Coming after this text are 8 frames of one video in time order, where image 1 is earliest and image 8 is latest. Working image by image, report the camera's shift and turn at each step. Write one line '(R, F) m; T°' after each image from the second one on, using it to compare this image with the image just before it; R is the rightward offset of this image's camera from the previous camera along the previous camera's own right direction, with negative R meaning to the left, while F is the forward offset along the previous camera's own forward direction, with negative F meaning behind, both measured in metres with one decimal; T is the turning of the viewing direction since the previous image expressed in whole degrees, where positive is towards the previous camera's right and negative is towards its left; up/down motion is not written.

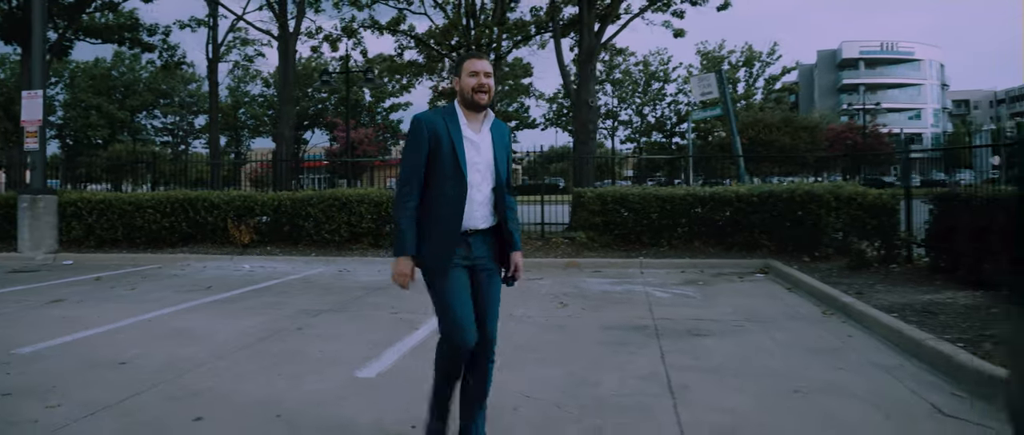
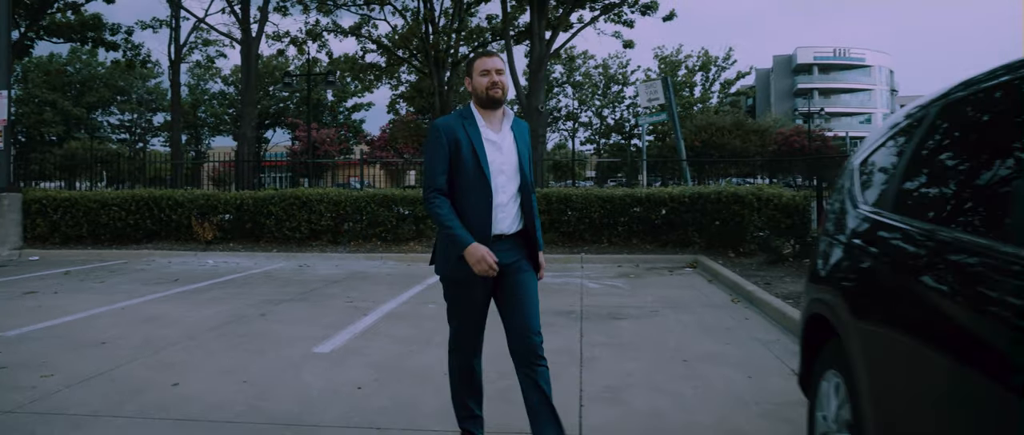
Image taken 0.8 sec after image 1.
(+0.2, -0.7) m; +3°
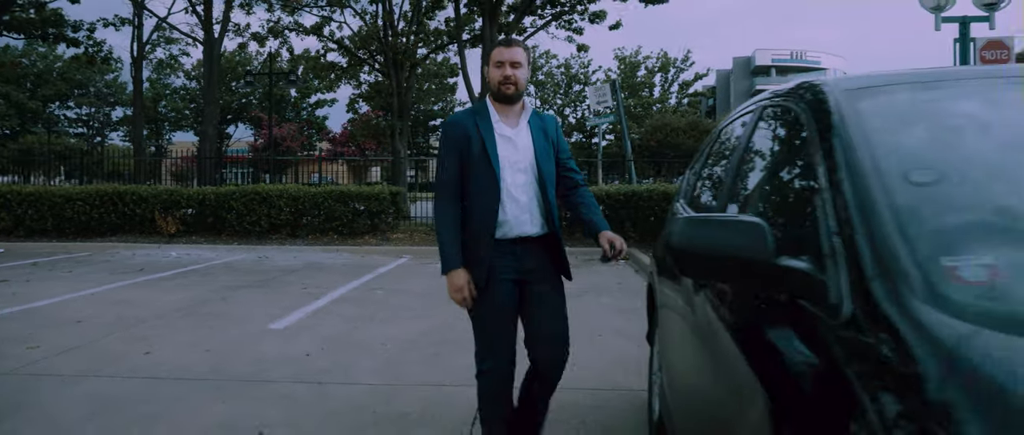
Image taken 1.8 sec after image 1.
(+0.3, -0.8) m; +3°
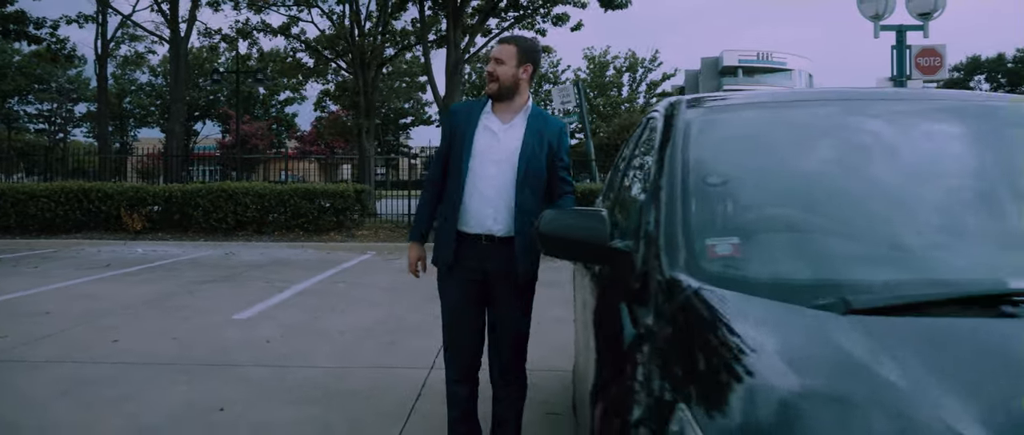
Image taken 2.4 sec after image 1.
(+0.2, -0.4) m; +2°
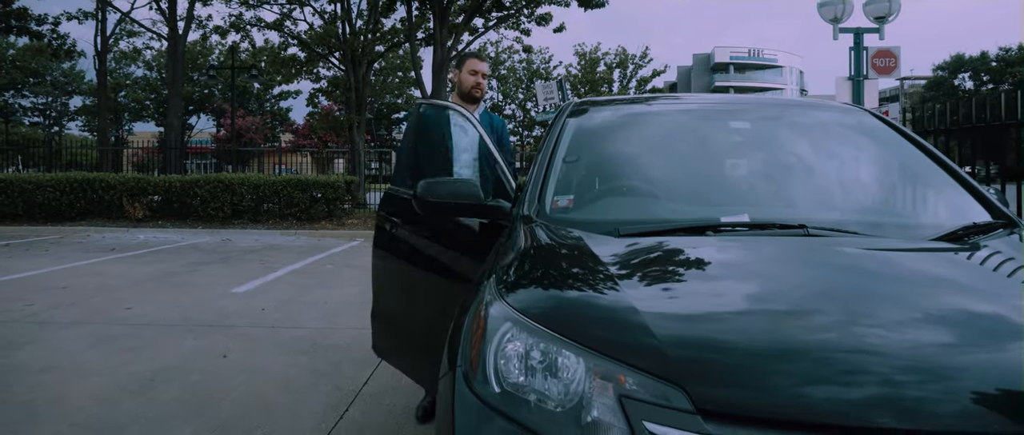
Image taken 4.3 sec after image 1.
(+0.2, -0.8) m; 0°
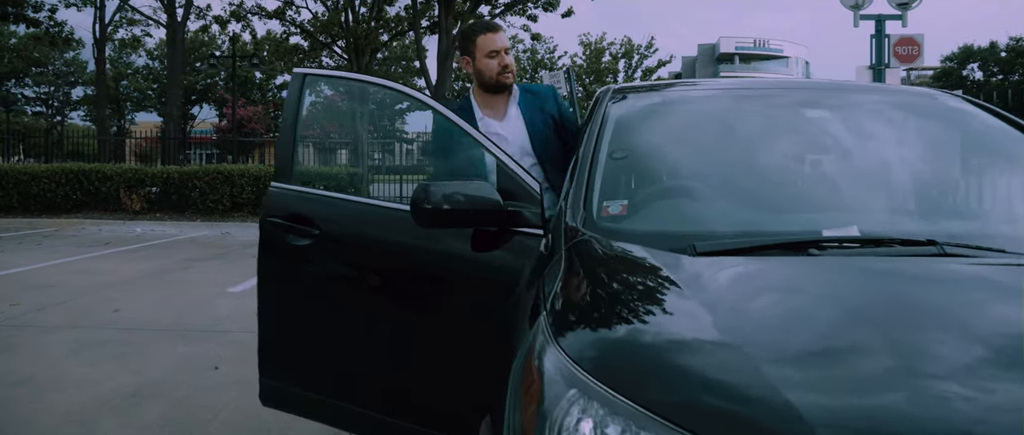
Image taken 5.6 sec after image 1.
(-0.1, +0.4) m; 0°
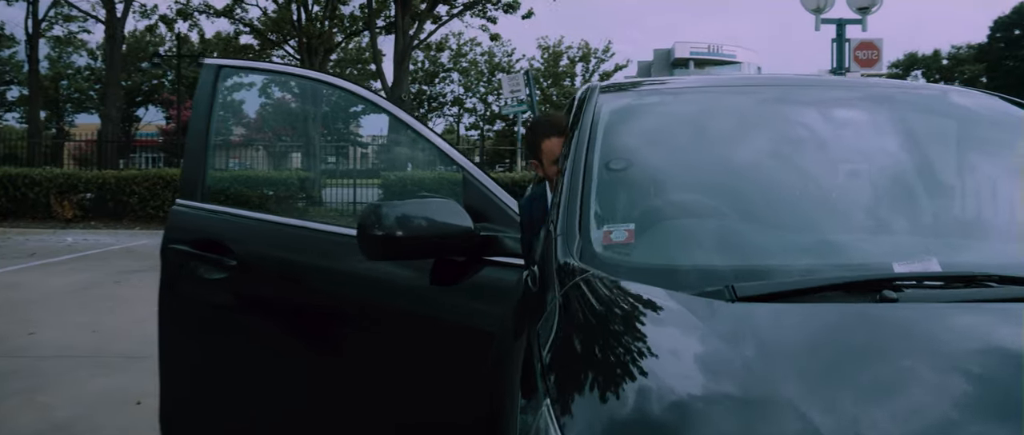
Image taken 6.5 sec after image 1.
(0.0, +0.4) m; +3°
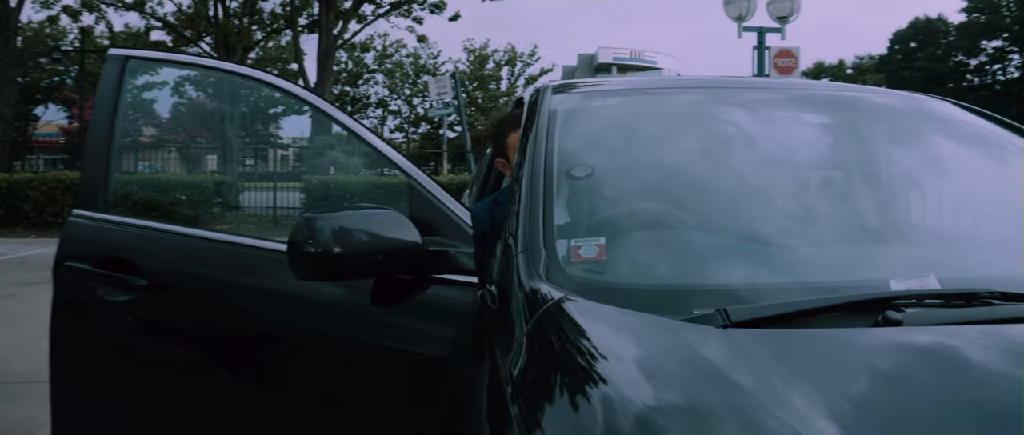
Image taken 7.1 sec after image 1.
(-0.1, +0.2) m; +6°
